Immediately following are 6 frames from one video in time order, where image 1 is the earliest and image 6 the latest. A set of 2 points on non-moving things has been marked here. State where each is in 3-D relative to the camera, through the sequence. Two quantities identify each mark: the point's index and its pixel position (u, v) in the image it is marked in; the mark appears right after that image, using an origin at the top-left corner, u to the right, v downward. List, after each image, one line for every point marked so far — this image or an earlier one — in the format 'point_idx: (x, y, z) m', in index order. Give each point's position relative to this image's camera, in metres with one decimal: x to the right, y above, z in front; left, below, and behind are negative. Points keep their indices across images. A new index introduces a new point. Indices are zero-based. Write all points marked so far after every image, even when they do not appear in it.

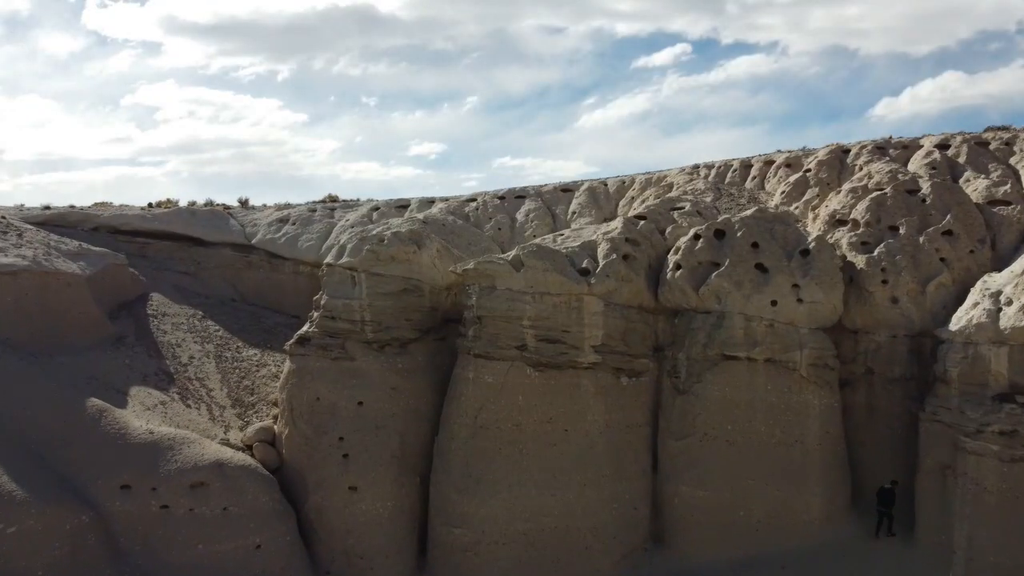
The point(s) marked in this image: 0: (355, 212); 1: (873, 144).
0: (-2.5, +1.2, +16.7) m
1: (+4.6, +1.8, +13.3) m
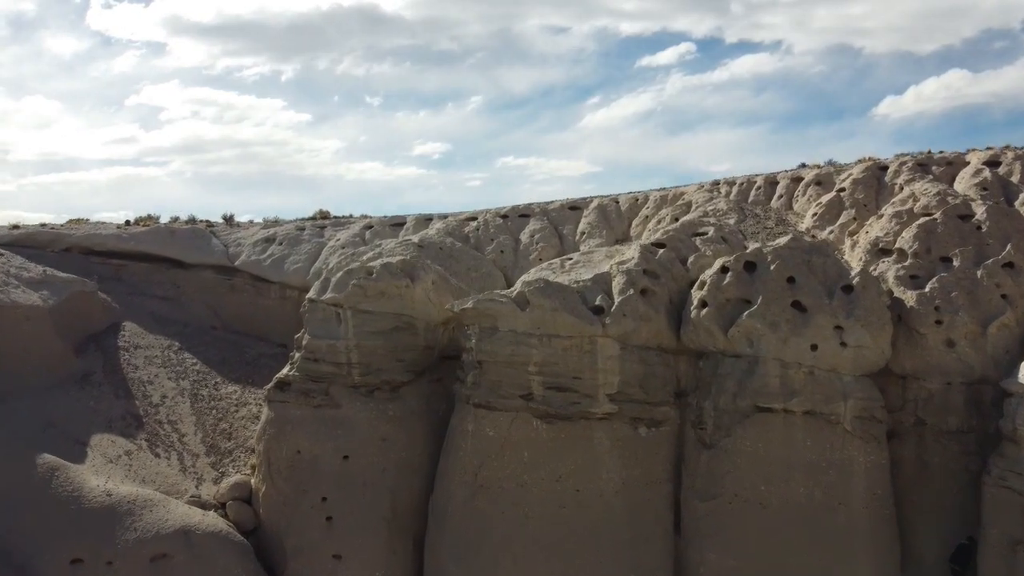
0: (-2.5, +0.8, +15.5) m
1: (+4.6, +1.5, +12.1) m
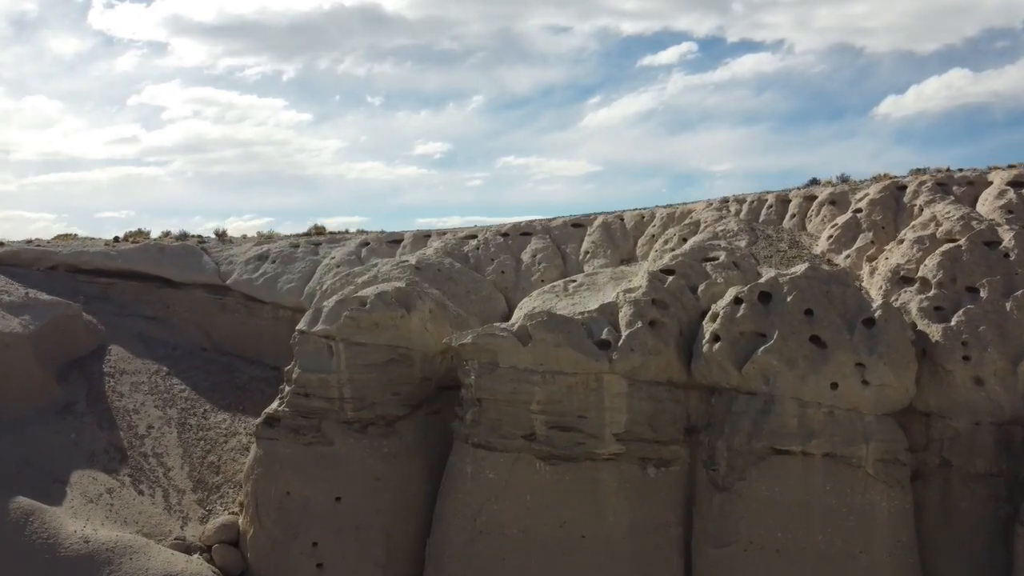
0: (-2.5, +0.6, +15.0) m
1: (+4.6, +1.2, +11.6) m
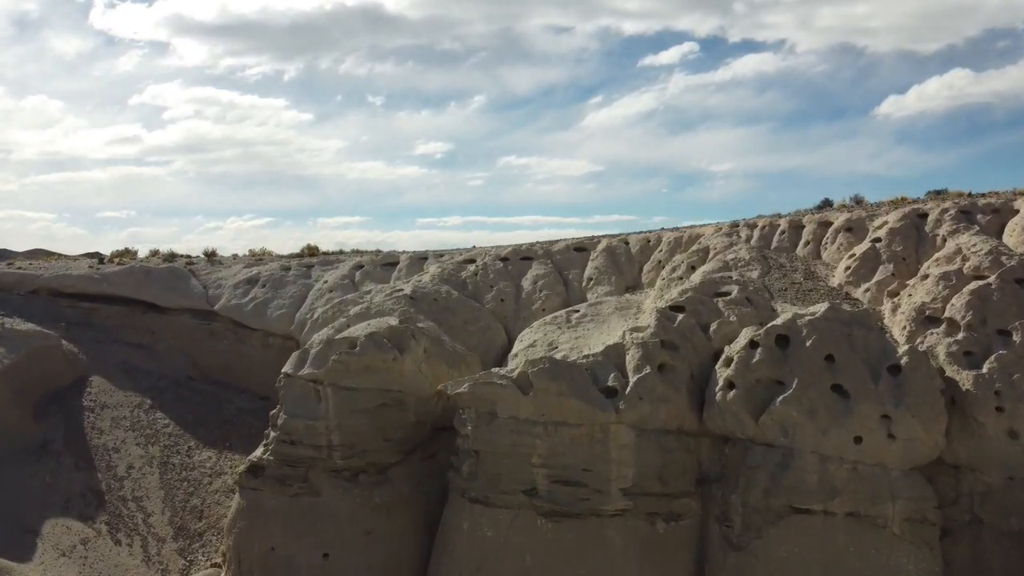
0: (-2.4, +0.2, +14.4) m
1: (+4.6, +0.9, +11.0) m
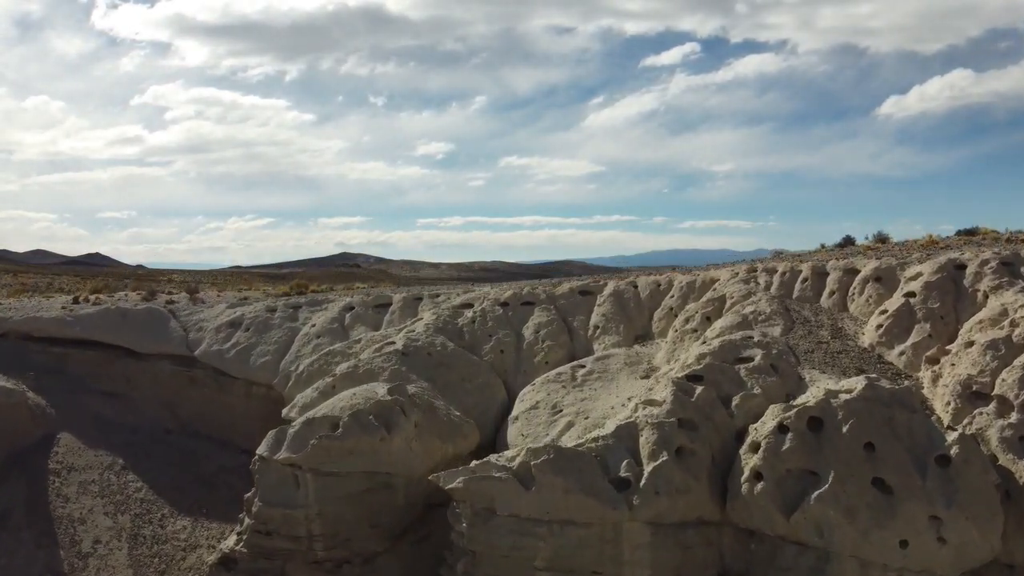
0: (-2.4, -0.3, +13.5) m
1: (+4.6, +0.3, +10.1) m
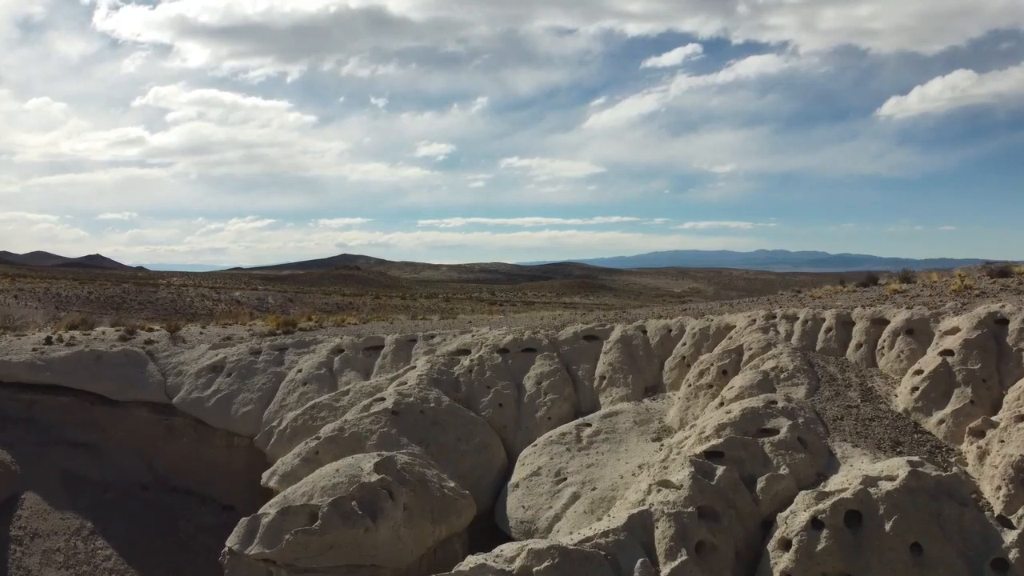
0: (-2.4, -0.8, +12.7) m
1: (+4.6, -0.2, +9.2) m
